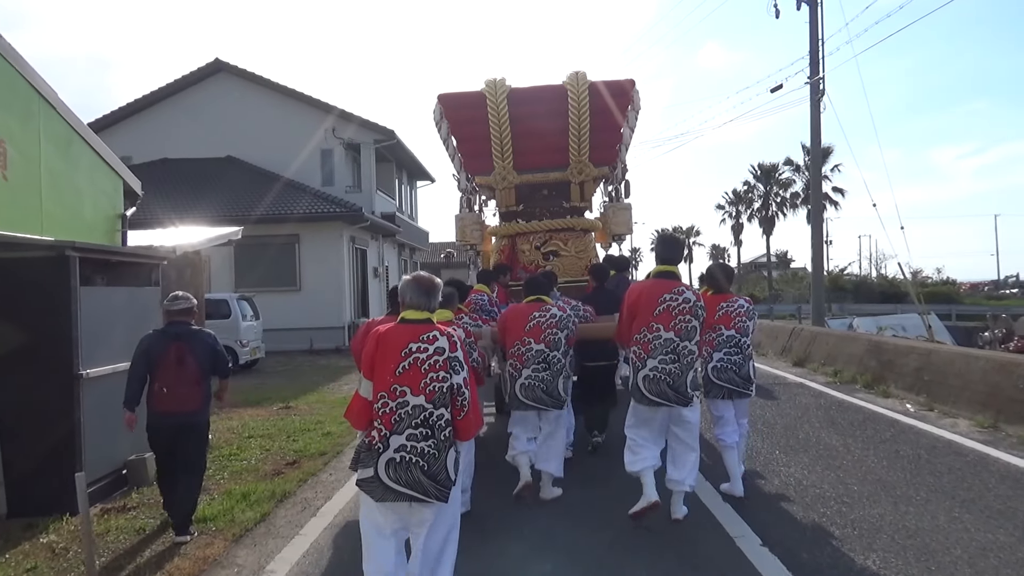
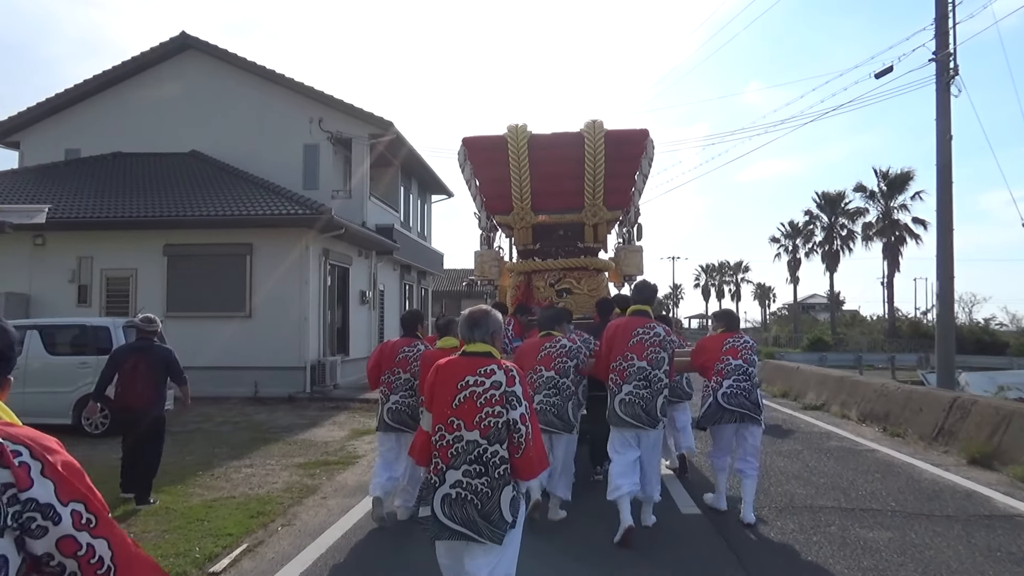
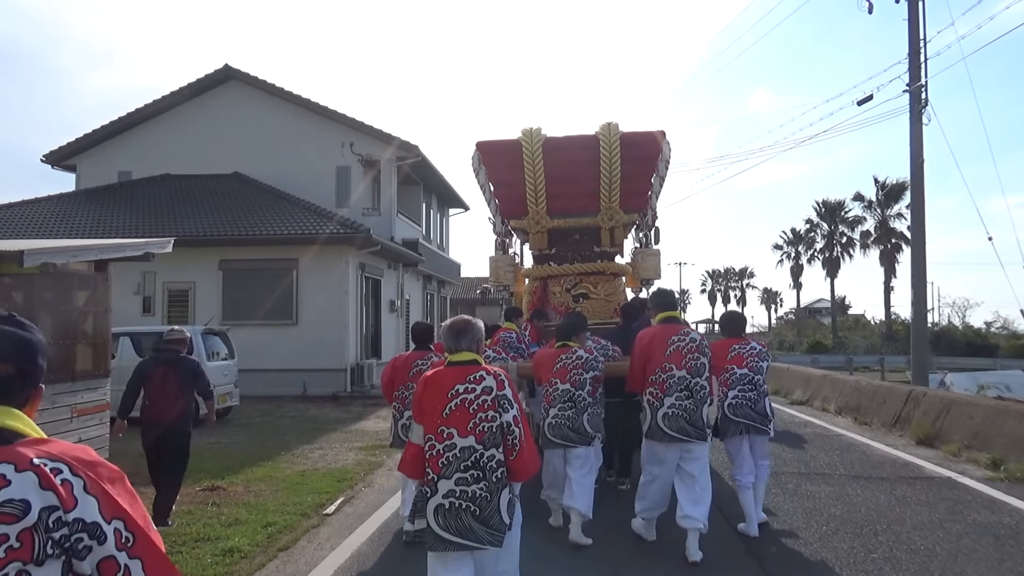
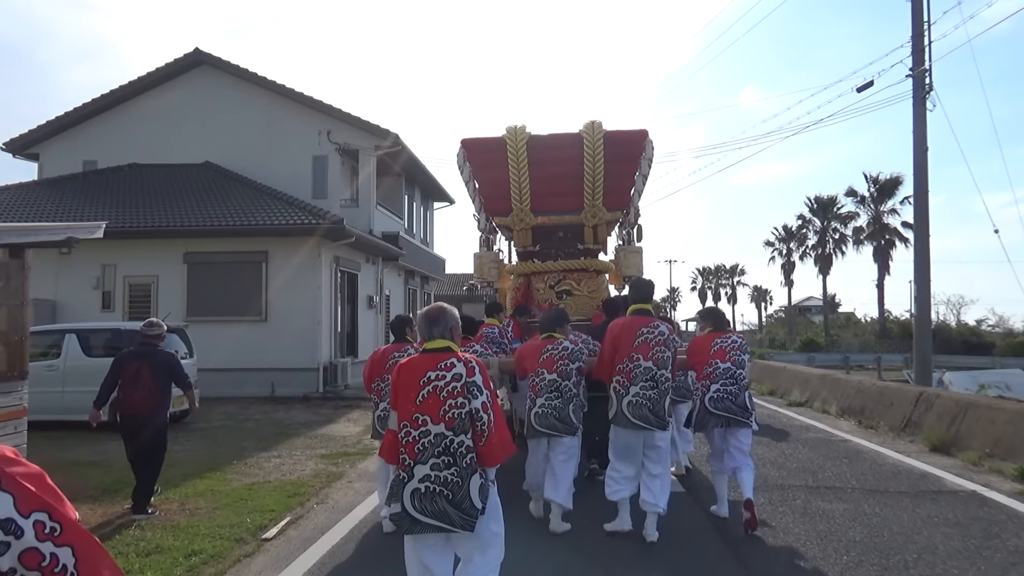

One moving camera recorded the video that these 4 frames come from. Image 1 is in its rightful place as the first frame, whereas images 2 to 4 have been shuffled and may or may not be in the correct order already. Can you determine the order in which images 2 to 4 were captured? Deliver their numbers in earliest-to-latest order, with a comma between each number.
3, 4, 2
